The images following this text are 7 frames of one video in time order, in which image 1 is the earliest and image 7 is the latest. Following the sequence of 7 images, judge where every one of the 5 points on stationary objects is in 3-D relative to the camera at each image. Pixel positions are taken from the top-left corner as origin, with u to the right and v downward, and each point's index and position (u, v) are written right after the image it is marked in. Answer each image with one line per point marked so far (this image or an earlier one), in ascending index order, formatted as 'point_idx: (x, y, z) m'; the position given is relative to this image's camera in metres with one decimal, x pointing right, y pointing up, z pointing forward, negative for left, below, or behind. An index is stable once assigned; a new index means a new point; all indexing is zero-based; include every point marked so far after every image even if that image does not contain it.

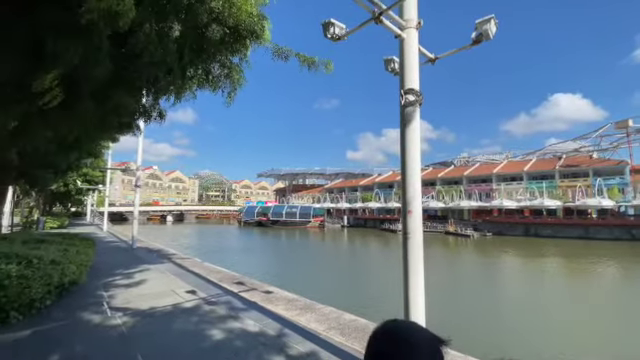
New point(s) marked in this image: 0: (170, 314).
0: (-2.1, -1.9, +5.8) m
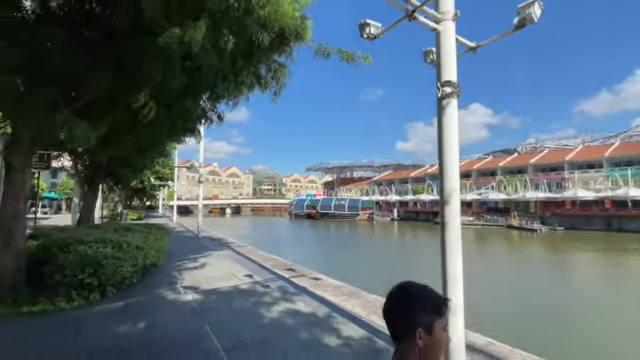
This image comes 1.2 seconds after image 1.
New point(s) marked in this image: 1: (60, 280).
0: (-1.4, -1.8, +6.5) m
1: (-3.7, -1.4, +5.8) m
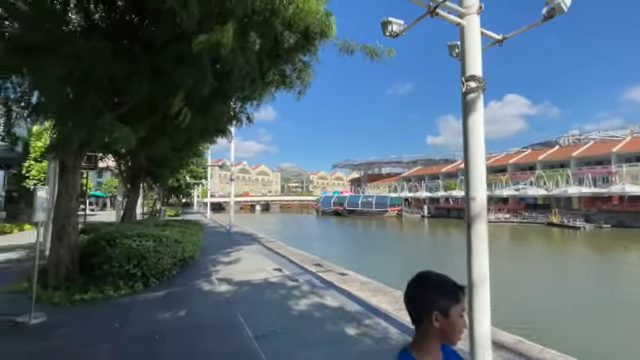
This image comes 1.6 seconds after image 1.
0: (-1.0, -1.8, +6.9) m
1: (-3.3, -1.4, +6.3) m
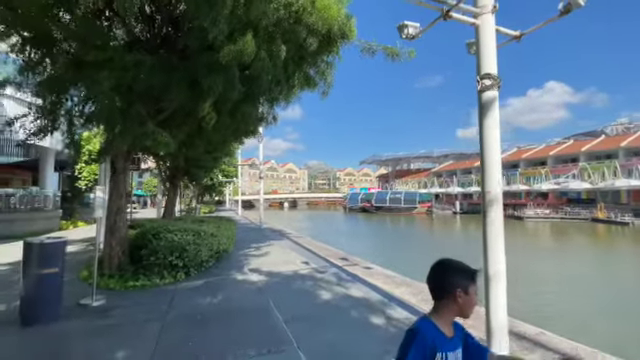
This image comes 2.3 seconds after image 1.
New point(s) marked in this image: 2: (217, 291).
0: (-0.6, -1.8, +7.4) m
1: (-2.9, -1.4, +7.0) m
2: (-1.5, -1.7, +6.1) m
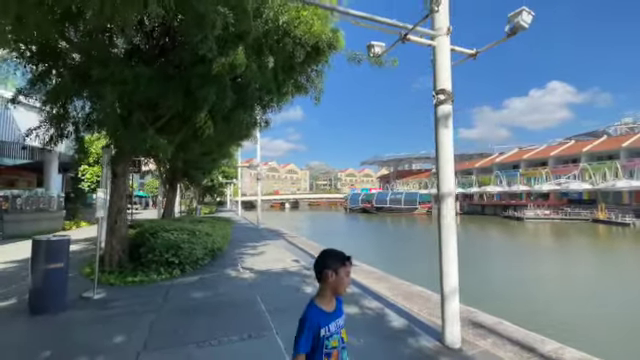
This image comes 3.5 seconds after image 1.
0: (-0.8, -1.8, +7.8) m
1: (-3.1, -1.5, +7.5) m
2: (-1.8, -1.7, +6.5) m
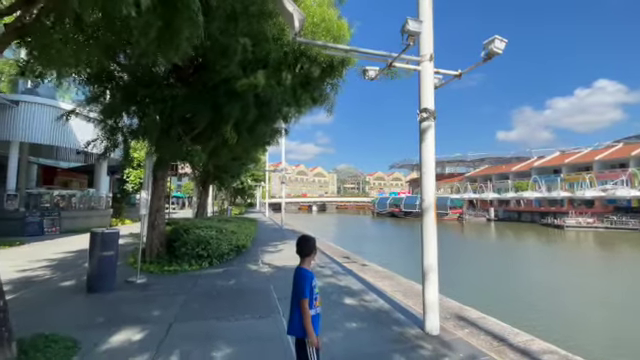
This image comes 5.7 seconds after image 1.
0: (-0.5, -2.0, +8.7) m
1: (-2.9, -1.5, +8.5) m
2: (-1.6, -1.8, +7.5) m
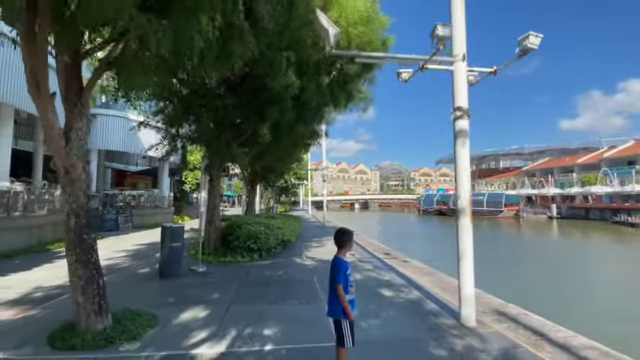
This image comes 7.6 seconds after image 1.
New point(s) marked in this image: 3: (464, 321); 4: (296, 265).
0: (+0.4, -2.0, +9.4) m
1: (-1.9, -1.6, +9.5) m
2: (-0.8, -1.8, +8.3) m
3: (+2.1, -2.1, +6.1) m
4: (-0.6, -1.9, +8.7) m
